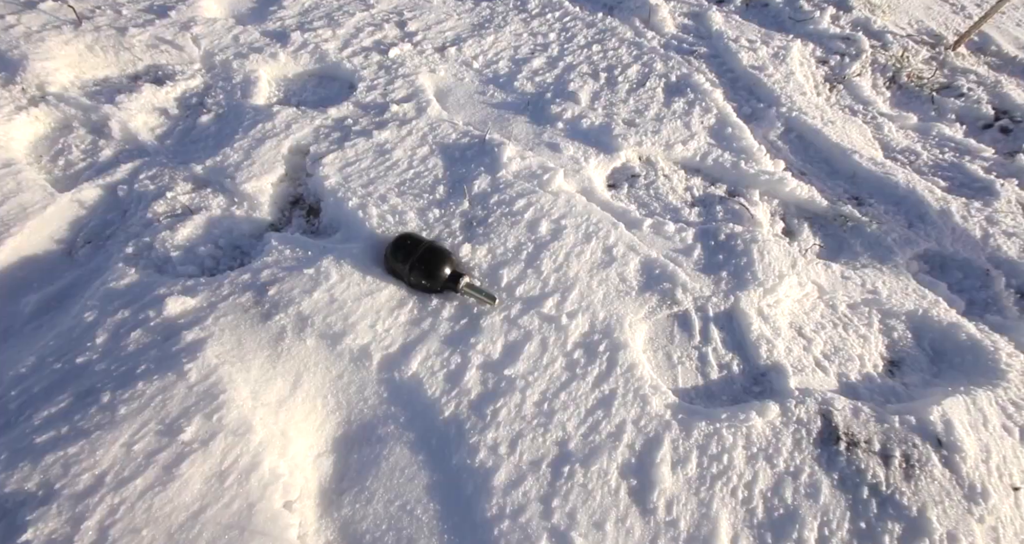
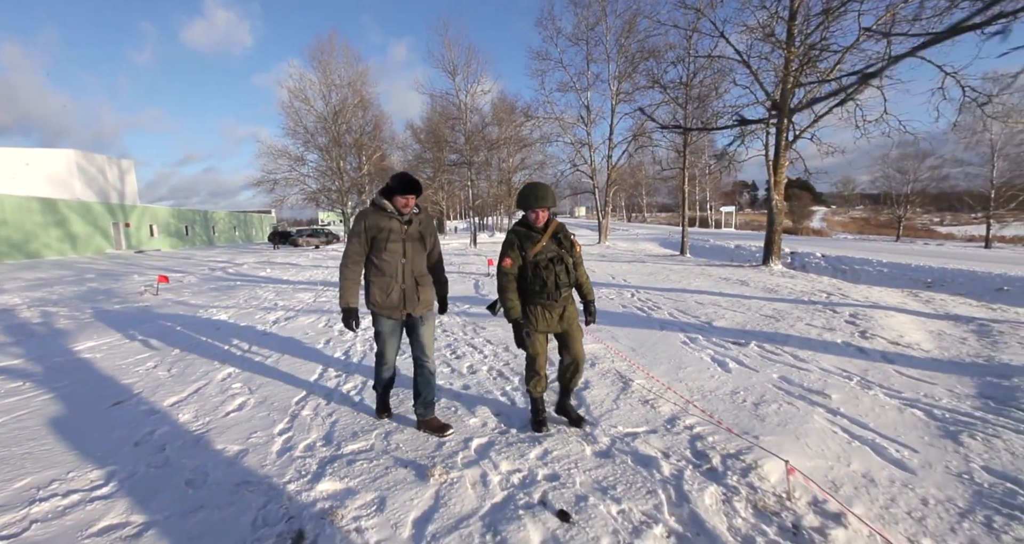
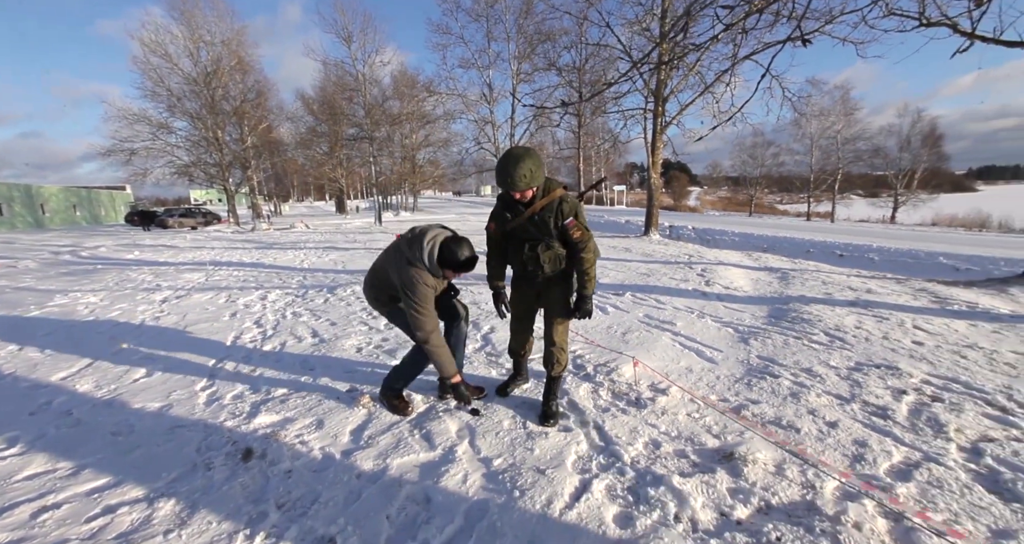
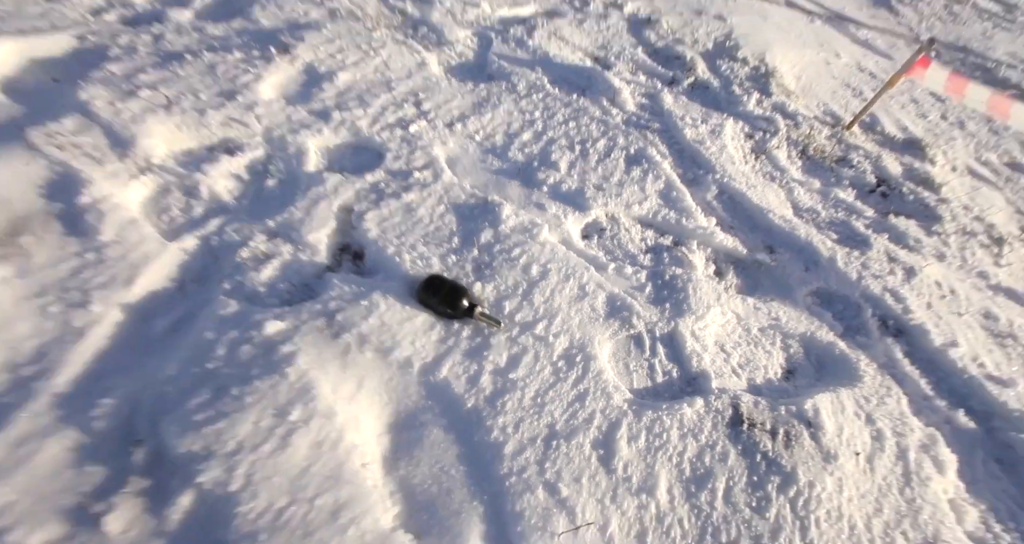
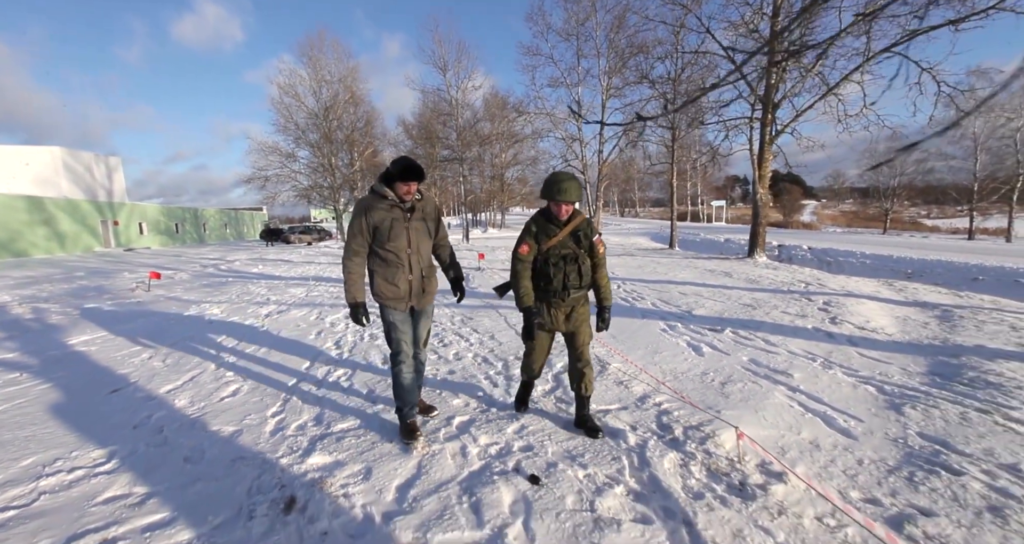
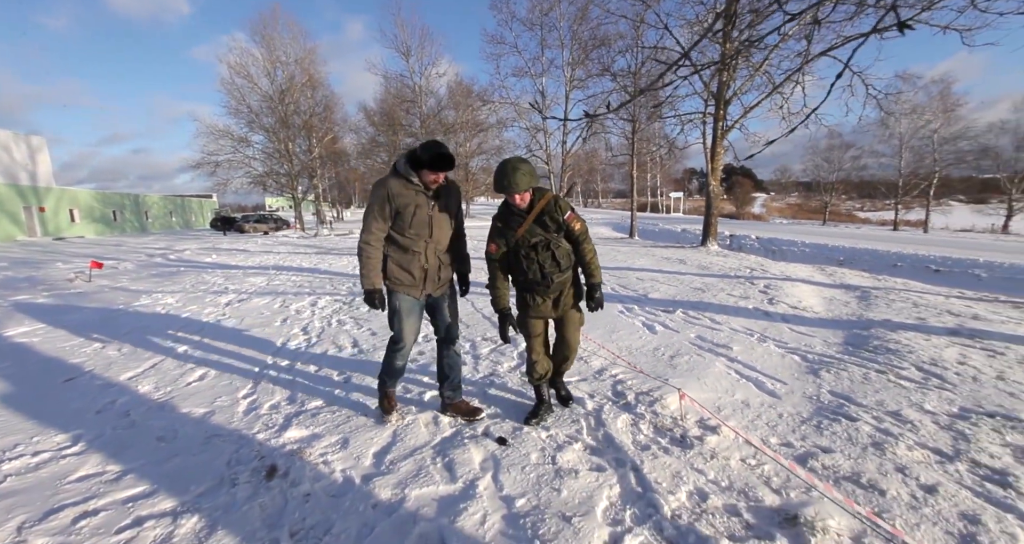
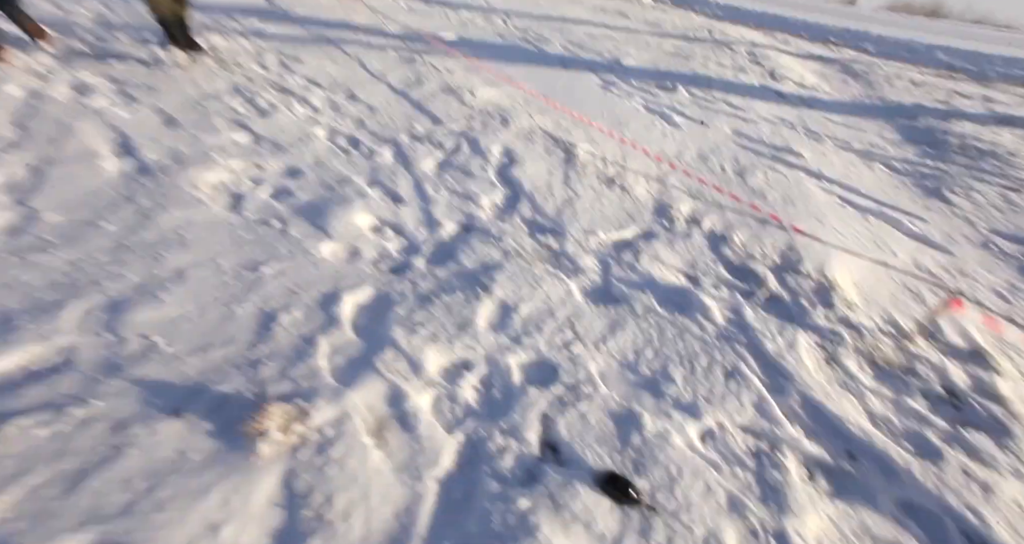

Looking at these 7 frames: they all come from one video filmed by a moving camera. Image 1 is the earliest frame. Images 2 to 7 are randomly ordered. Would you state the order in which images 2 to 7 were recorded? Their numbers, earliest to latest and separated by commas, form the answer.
4, 7, 2, 5, 6, 3
